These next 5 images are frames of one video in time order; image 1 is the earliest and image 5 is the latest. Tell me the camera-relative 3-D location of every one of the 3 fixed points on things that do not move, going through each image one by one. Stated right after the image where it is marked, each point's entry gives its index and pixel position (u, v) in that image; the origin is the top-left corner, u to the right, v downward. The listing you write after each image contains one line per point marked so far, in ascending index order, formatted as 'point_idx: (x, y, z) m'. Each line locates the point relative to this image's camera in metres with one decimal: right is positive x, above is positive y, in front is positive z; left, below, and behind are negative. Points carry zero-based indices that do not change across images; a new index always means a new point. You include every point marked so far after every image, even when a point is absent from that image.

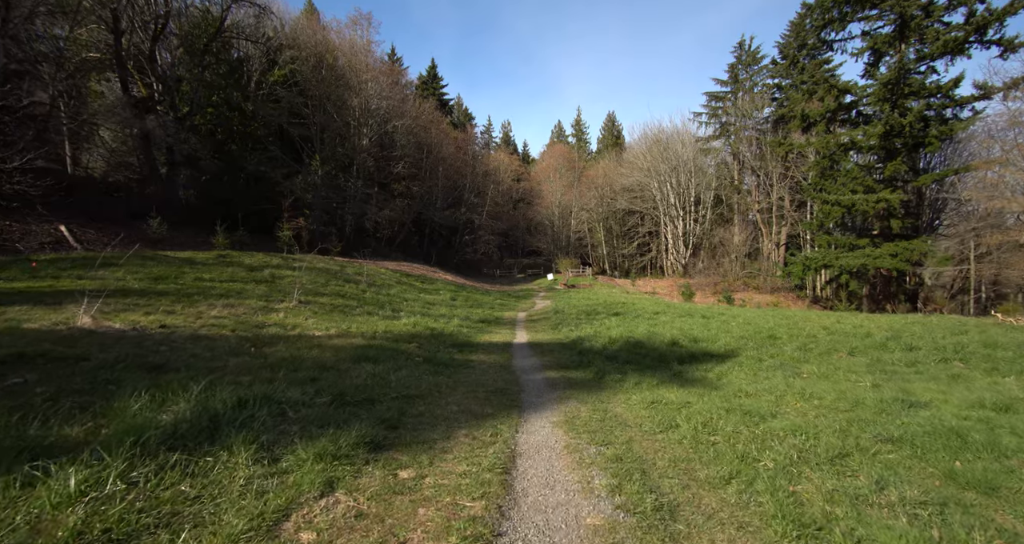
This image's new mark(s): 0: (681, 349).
0: (+3.2, -1.5, +10.0) m
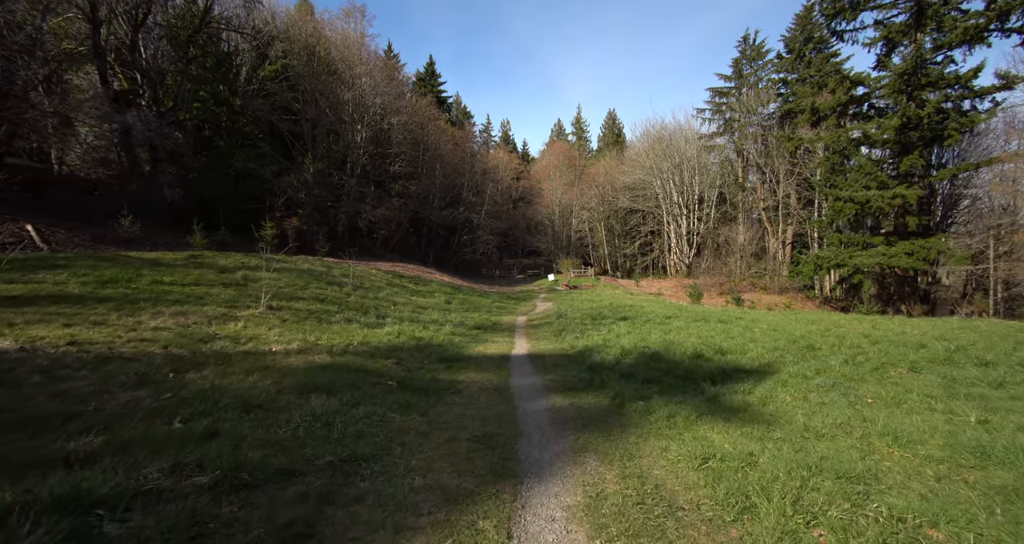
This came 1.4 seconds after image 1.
0: (+3.2, -1.5, +8.6) m
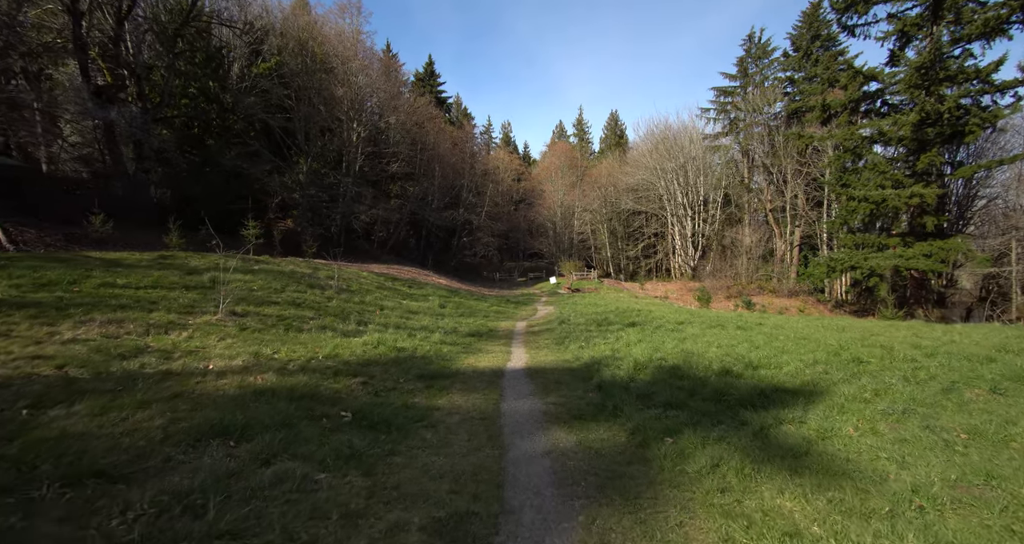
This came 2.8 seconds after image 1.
0: (+3.1, -1.5, +7.2) m
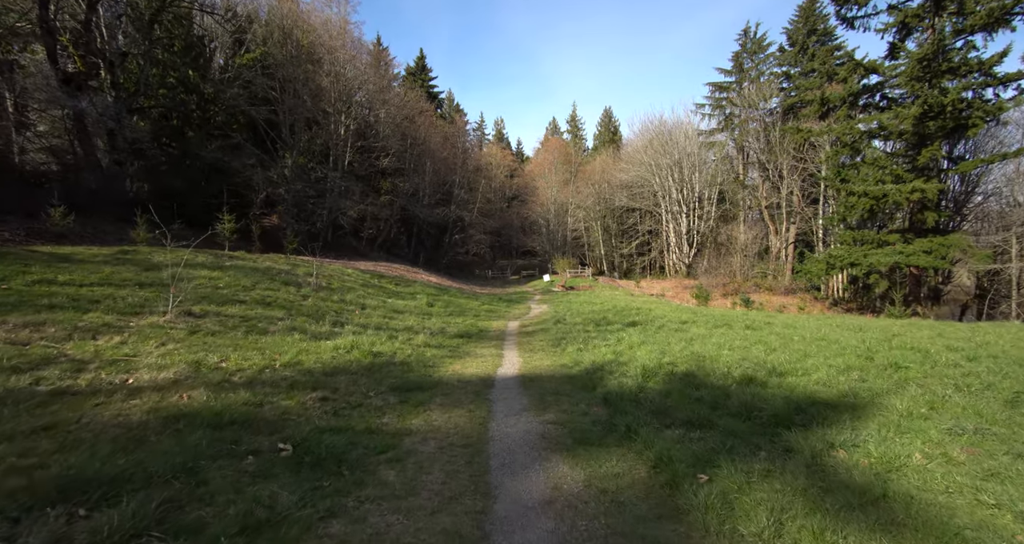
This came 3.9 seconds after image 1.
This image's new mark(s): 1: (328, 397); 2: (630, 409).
0: (+3.0, -1.4, +6.2) m
1: (-1.8, -1.3, +5.3) m
2: (+1.2, -1.4, +5.5) m
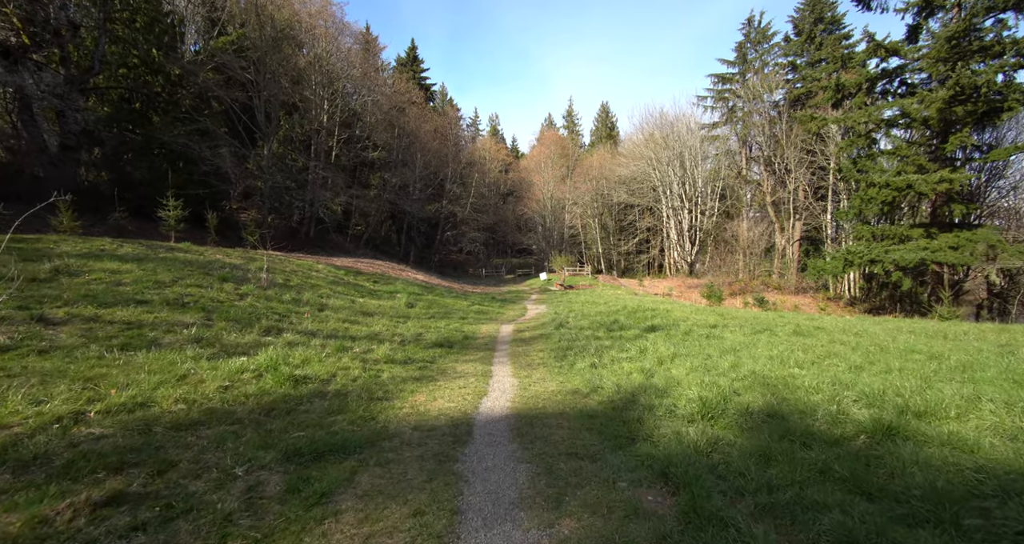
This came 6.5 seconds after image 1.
0: (+2.9, -1.3, +3.6) m
1: (-1.9, -1.1, +2.7) m
2: (+1.1, -1.3, +2.9) m
